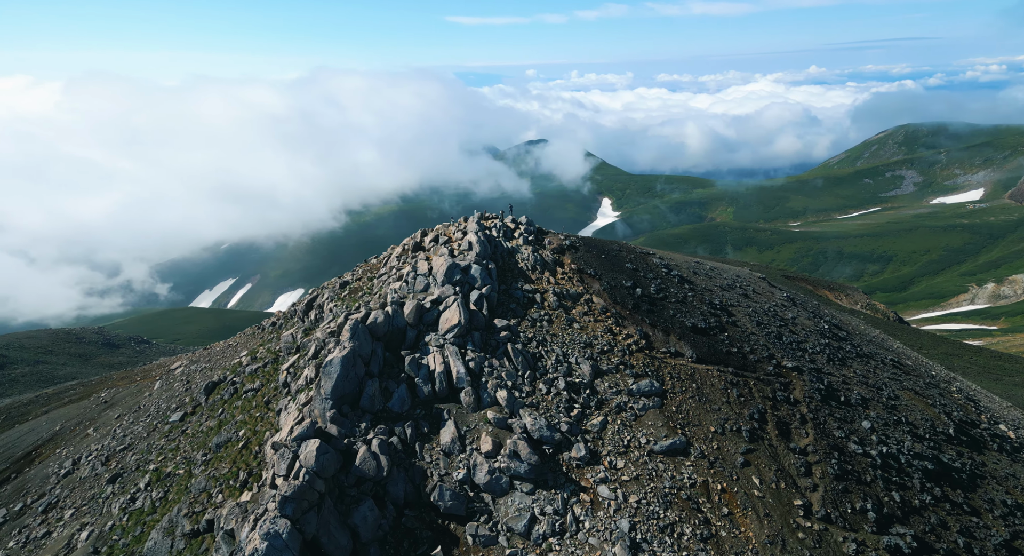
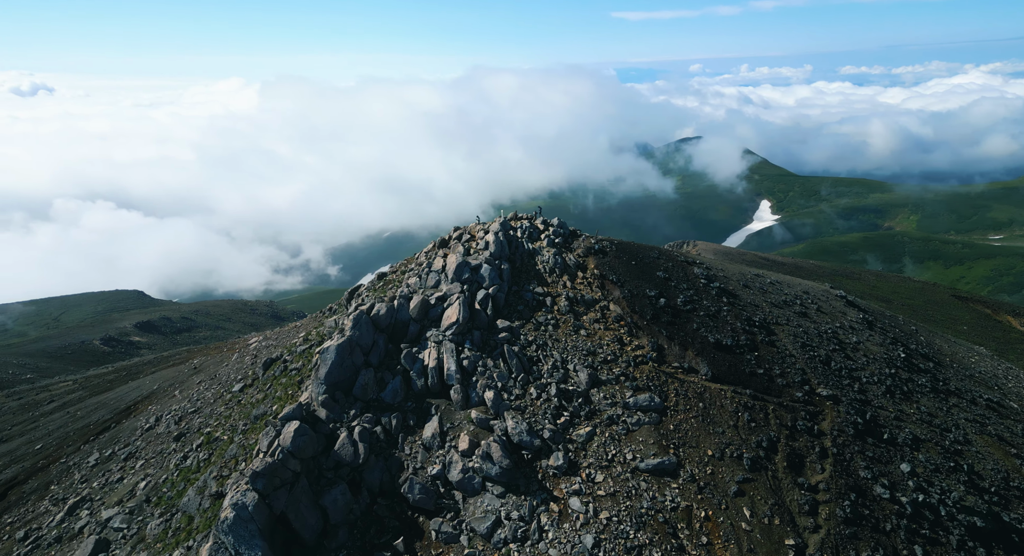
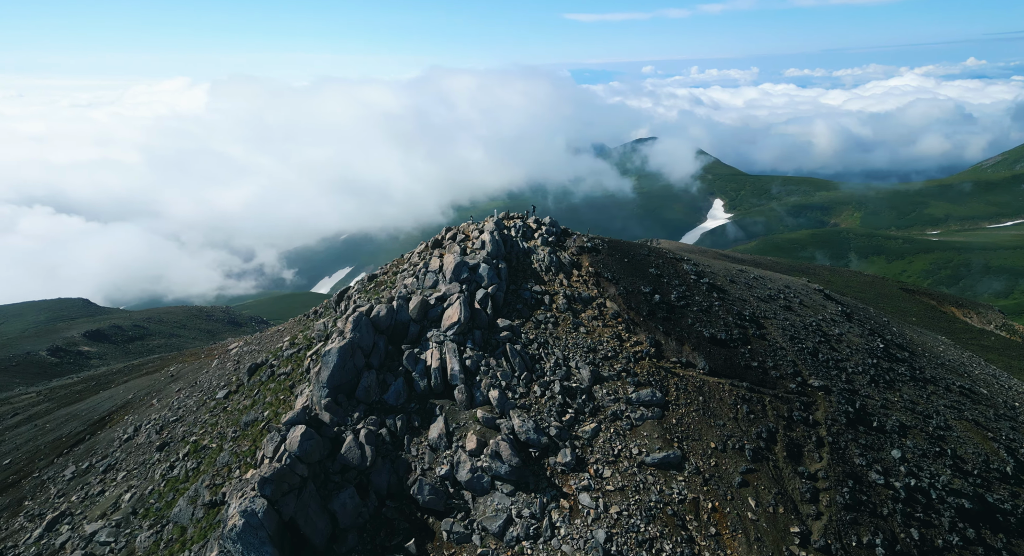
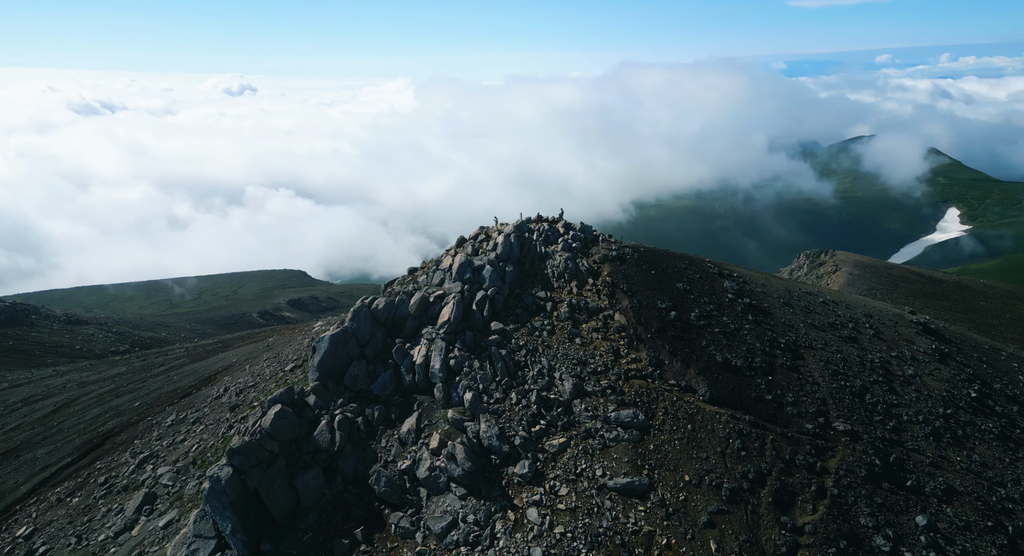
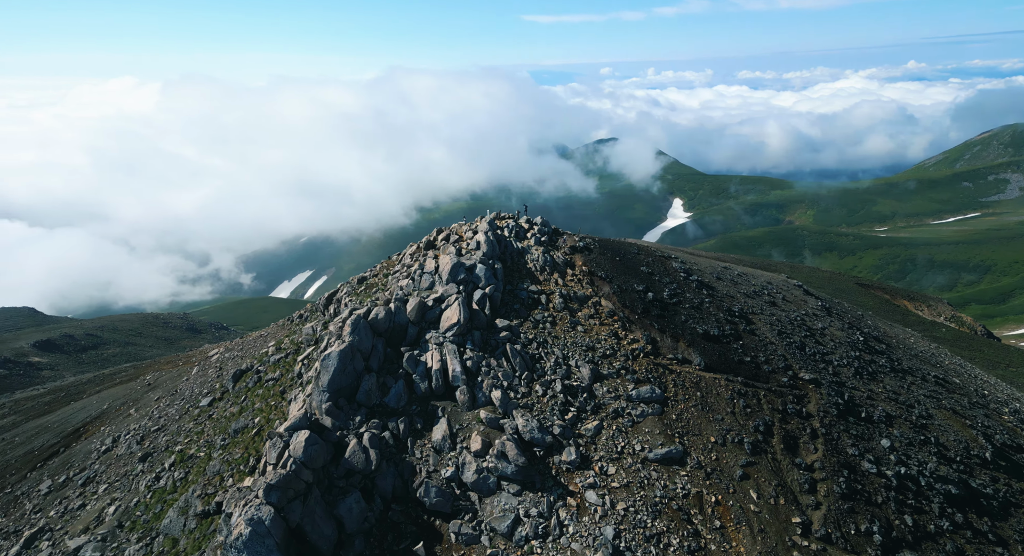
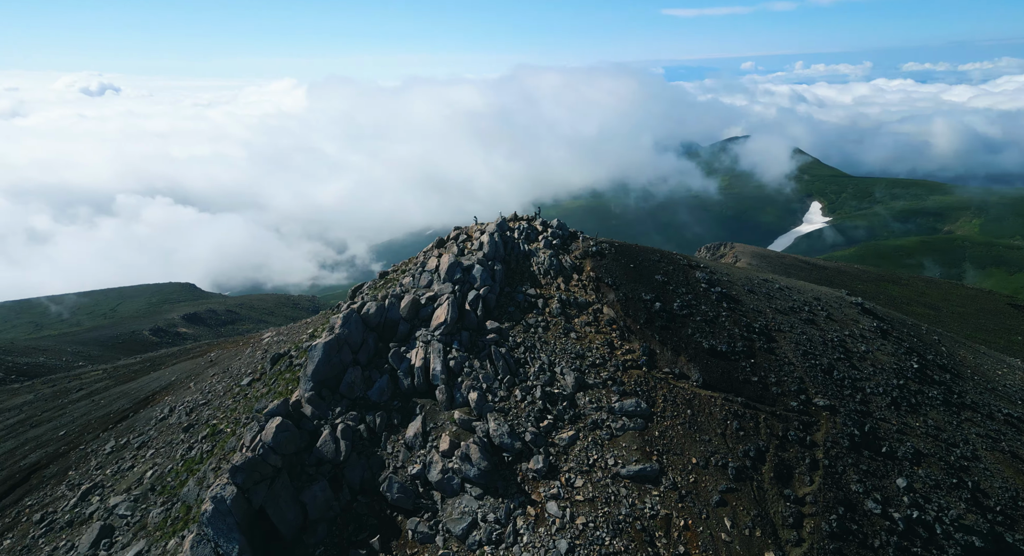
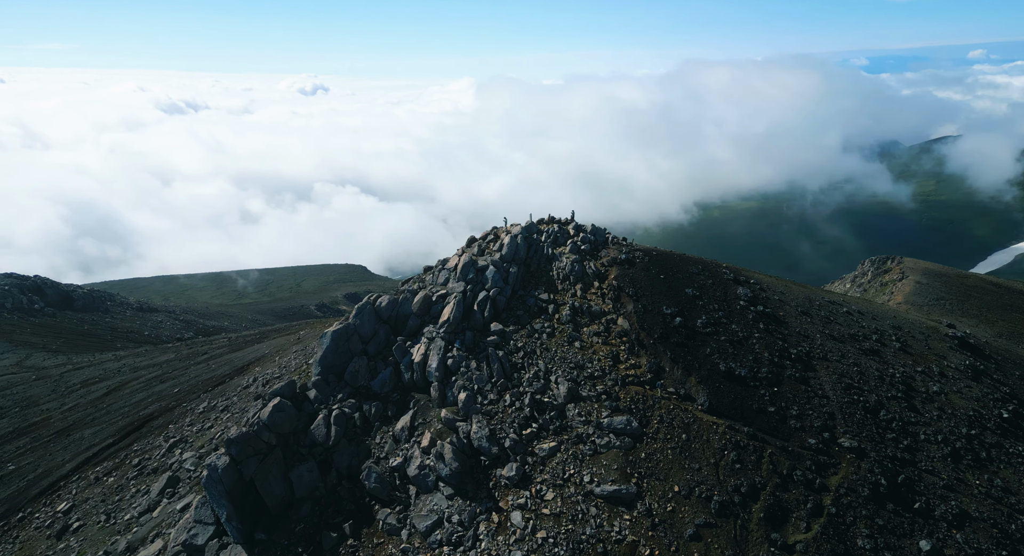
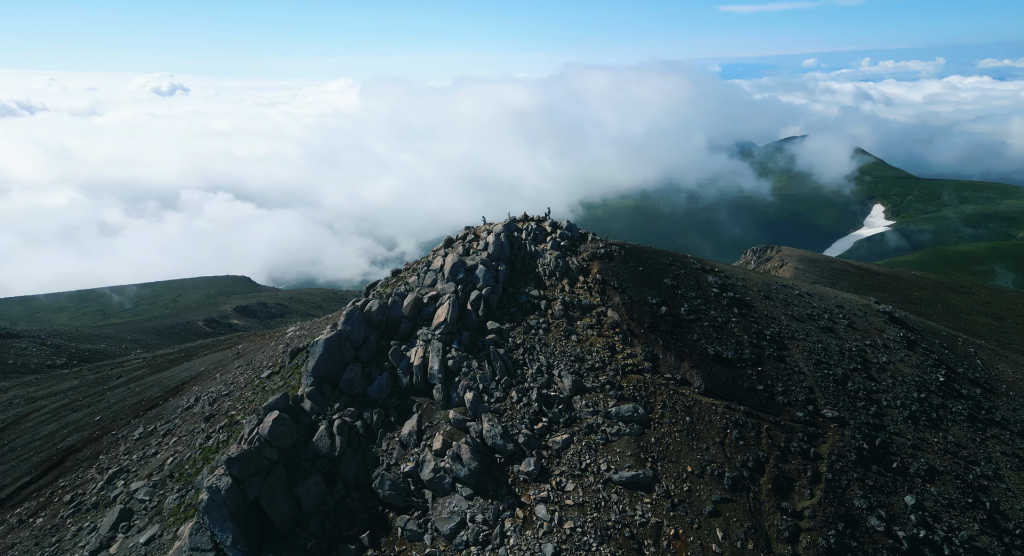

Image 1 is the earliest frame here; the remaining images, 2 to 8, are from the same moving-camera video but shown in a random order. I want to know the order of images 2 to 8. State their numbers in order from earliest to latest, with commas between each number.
5, 3, 2, 6, 8, 4, 7
